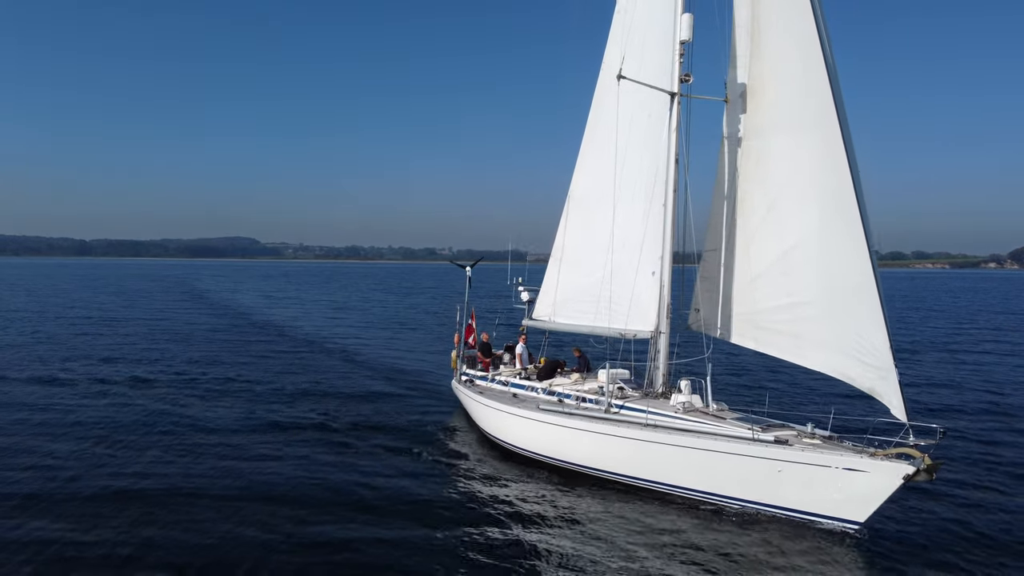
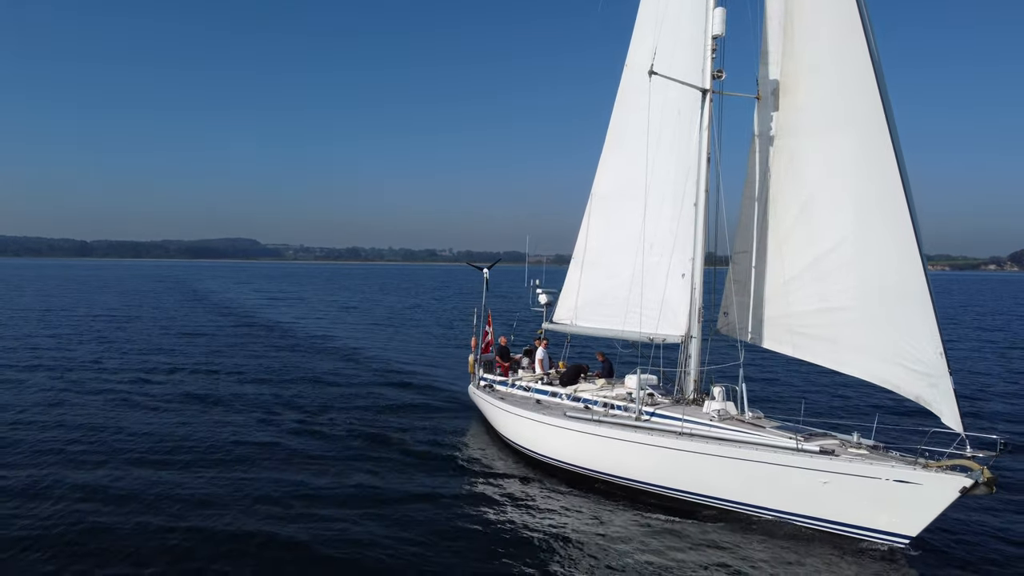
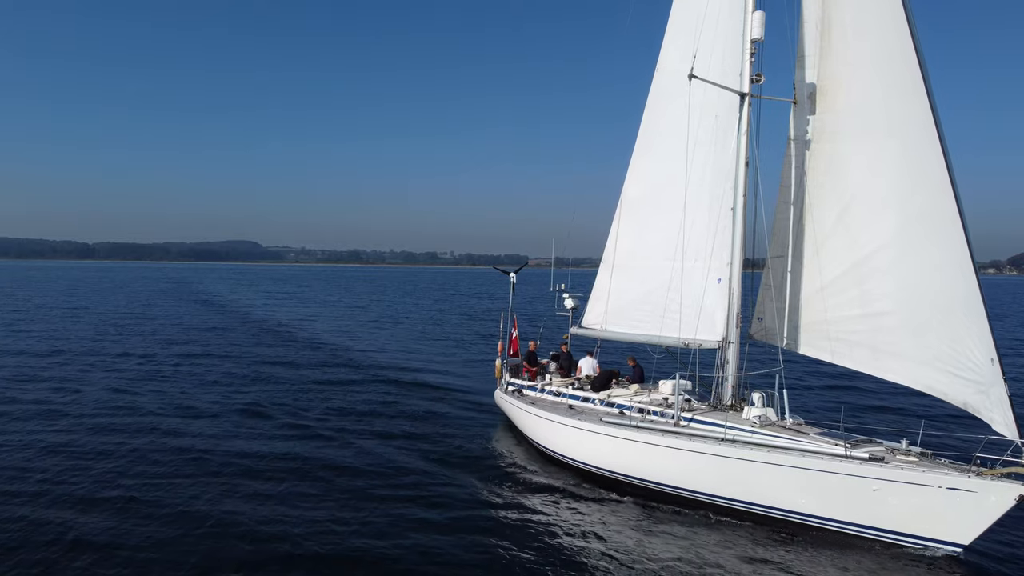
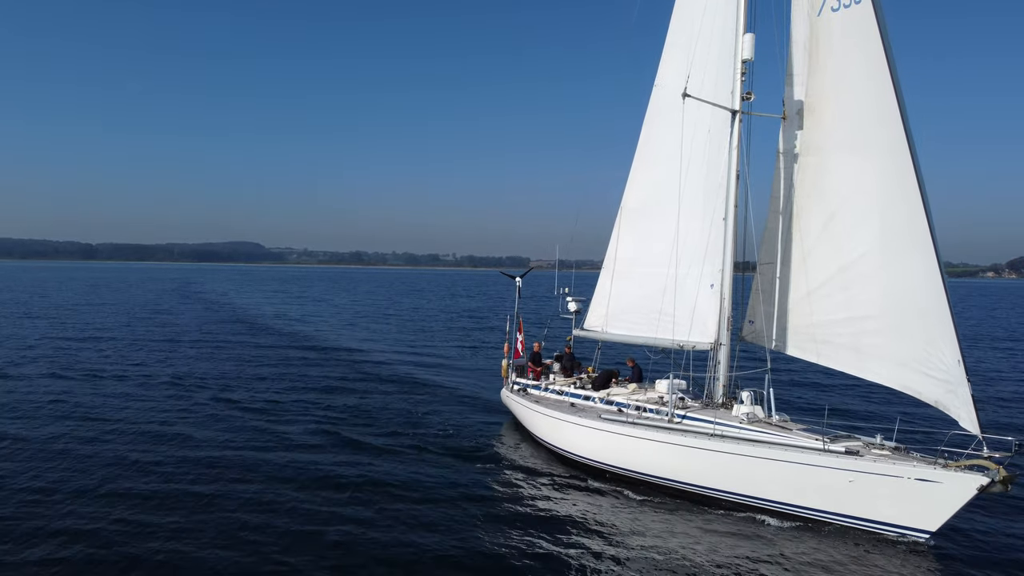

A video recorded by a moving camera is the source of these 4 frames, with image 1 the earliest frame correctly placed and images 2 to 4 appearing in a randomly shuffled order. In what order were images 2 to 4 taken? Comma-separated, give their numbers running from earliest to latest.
2, 3, 4
